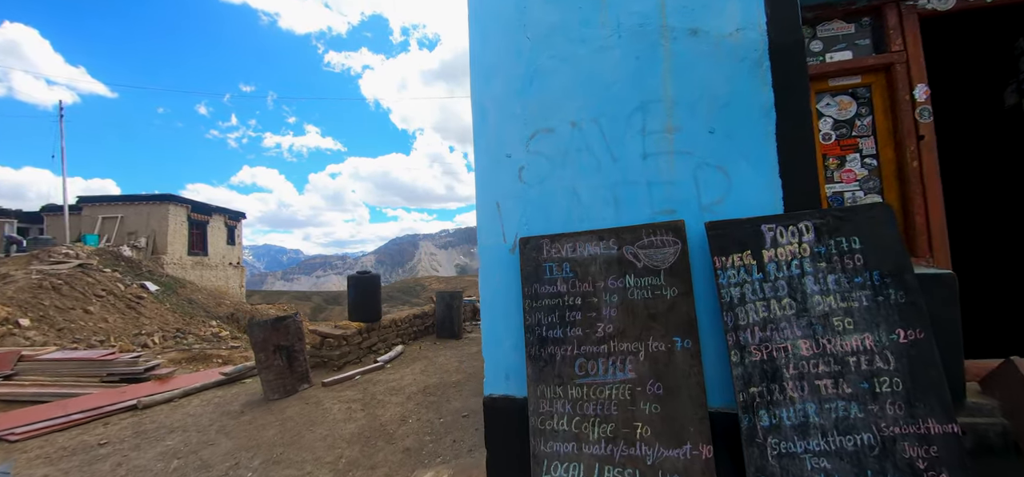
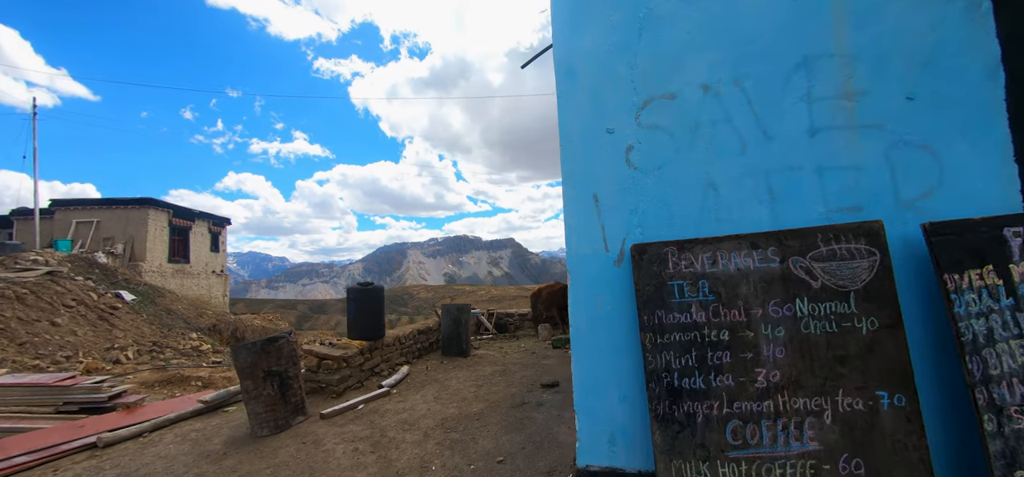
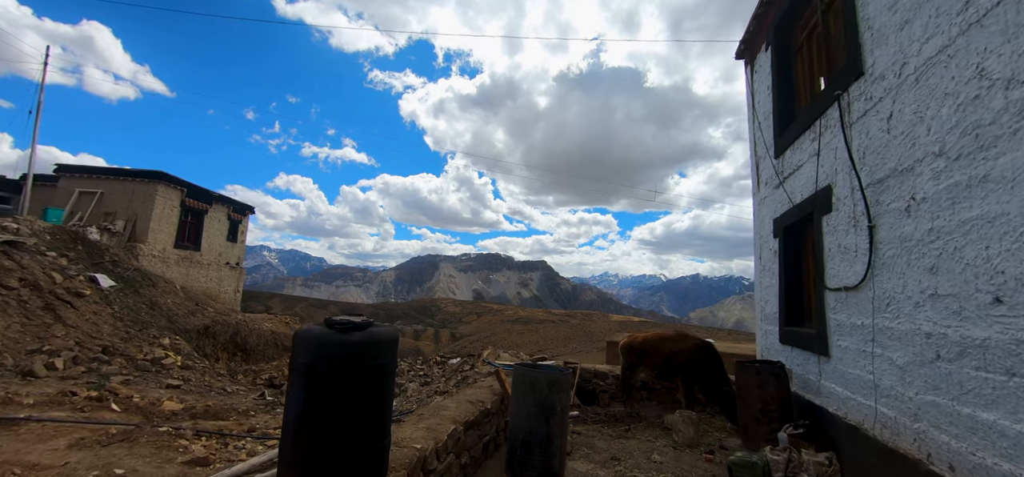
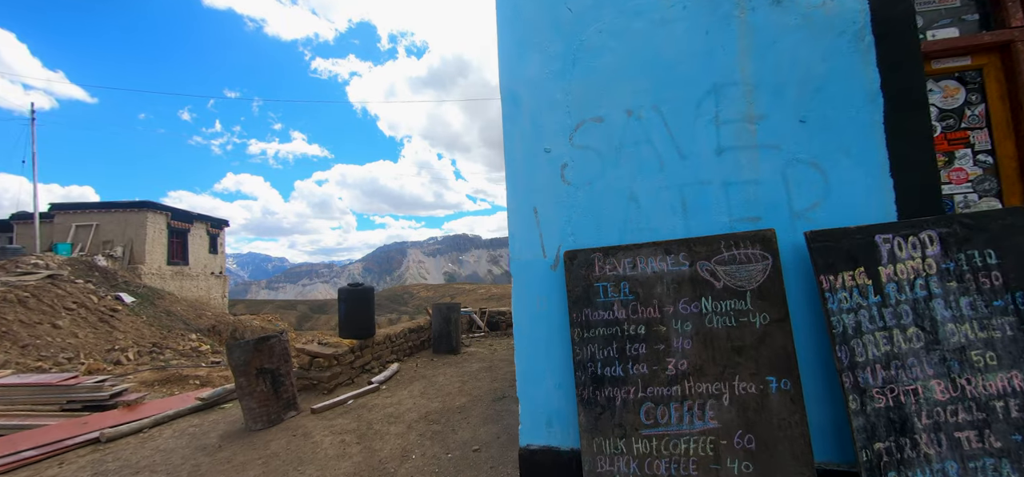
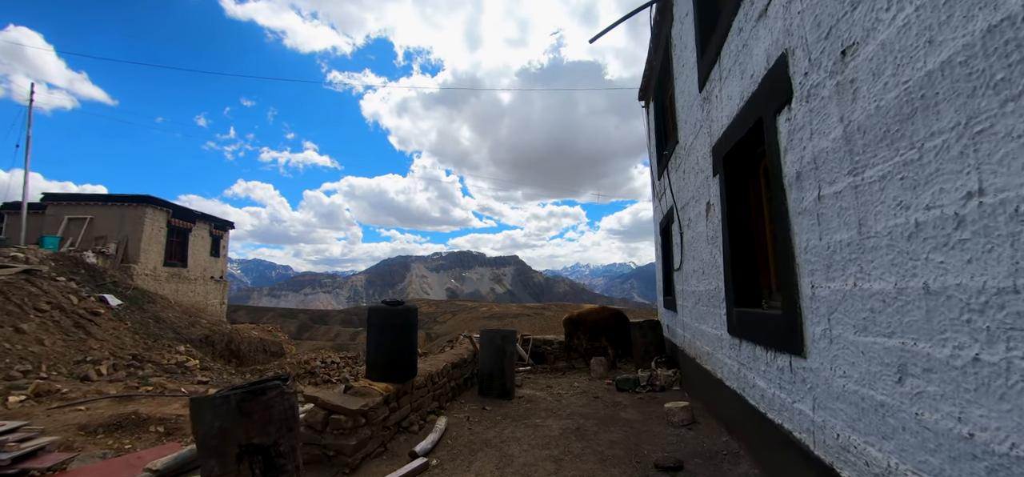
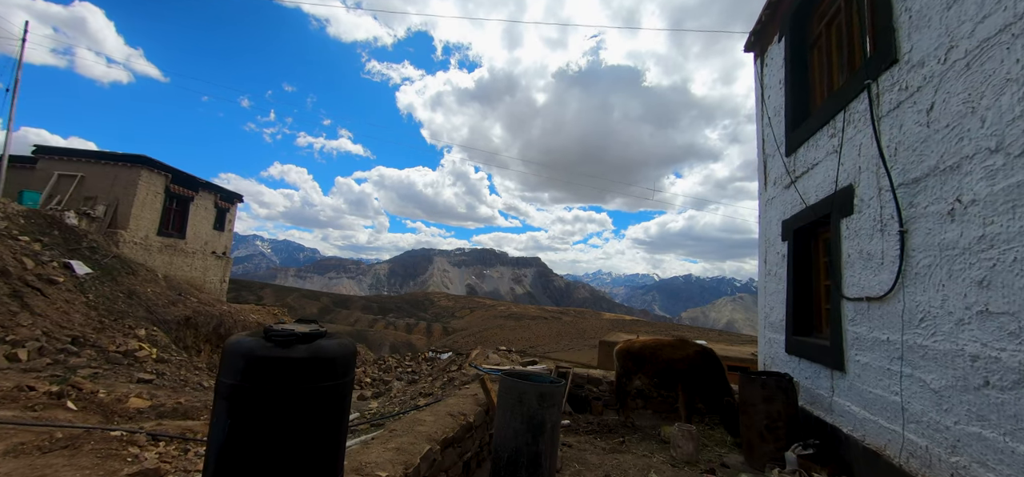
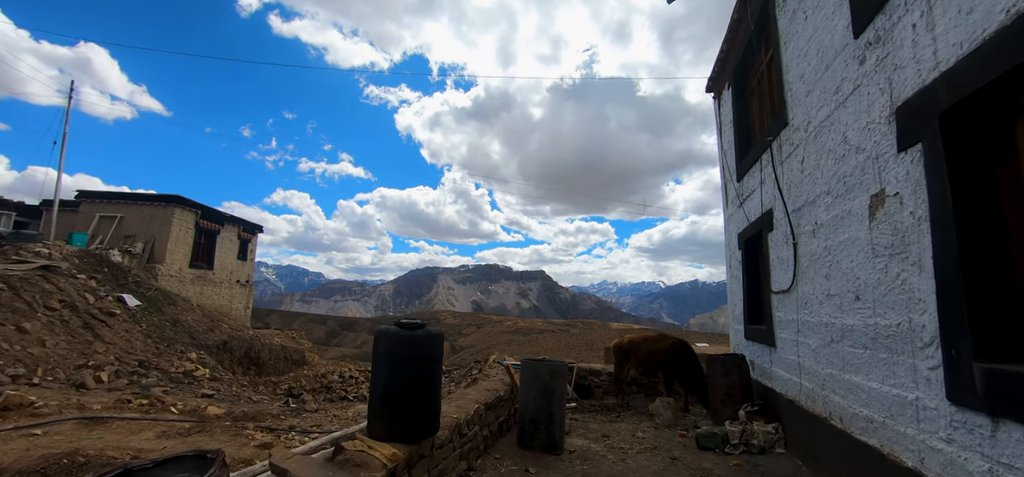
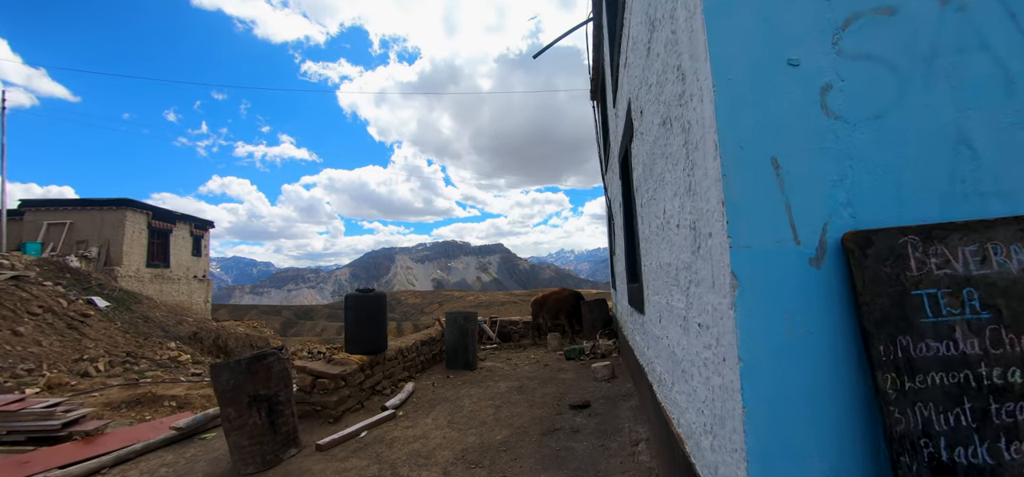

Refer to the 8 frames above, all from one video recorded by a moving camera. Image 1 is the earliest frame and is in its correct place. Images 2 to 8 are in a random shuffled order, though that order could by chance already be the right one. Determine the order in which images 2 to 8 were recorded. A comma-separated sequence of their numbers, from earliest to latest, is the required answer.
4, 2, 8, 5, 7, 3, 6
